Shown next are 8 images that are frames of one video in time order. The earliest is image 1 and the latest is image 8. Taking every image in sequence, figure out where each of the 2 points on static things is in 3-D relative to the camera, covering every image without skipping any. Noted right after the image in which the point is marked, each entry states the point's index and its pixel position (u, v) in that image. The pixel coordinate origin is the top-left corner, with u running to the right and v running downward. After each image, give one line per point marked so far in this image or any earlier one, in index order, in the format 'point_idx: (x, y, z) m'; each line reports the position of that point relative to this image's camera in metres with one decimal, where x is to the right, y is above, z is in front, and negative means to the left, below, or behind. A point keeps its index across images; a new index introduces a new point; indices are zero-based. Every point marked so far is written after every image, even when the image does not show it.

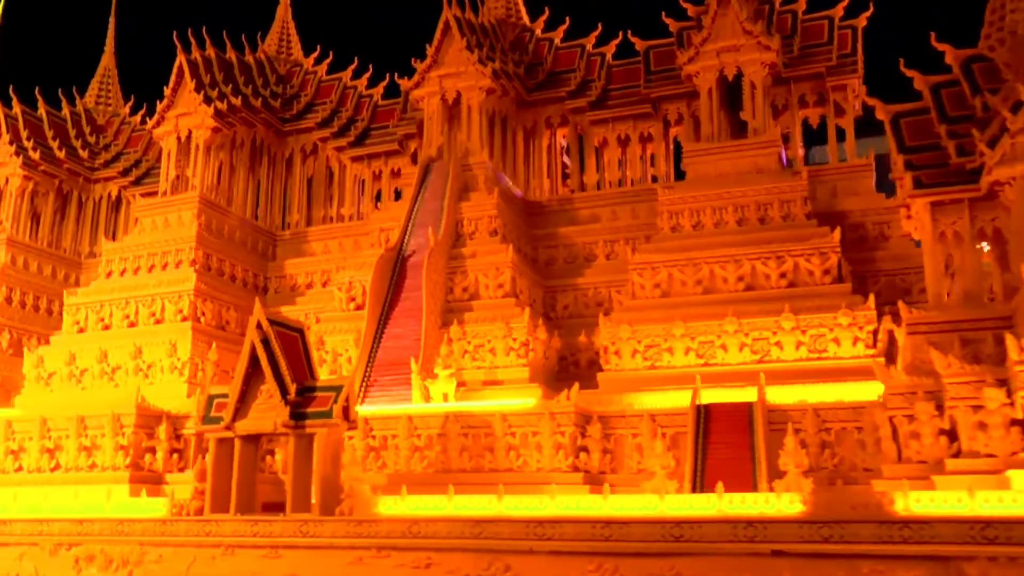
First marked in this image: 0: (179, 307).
0: (-4.3, -0.2, +12.6) m
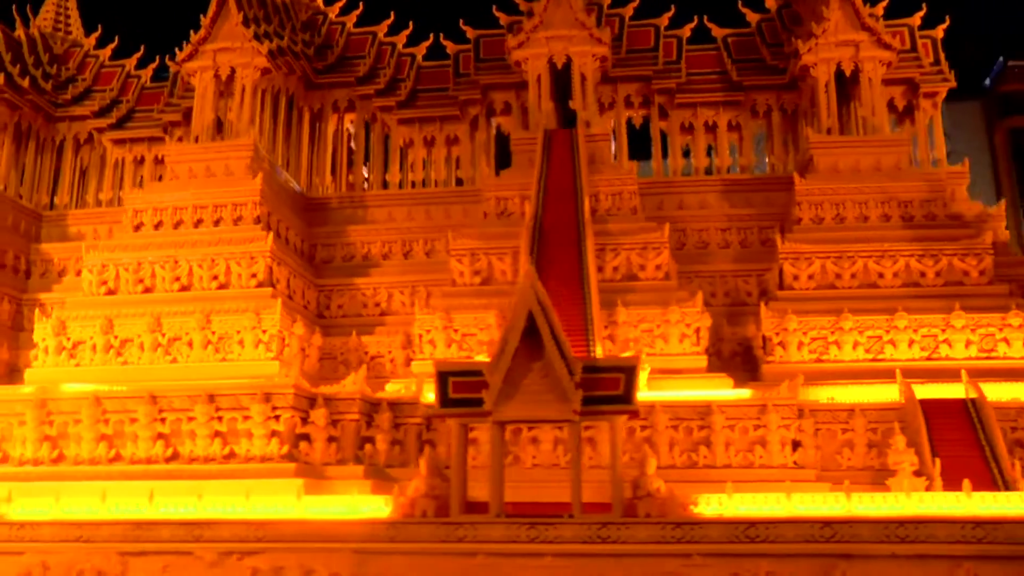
0: (-2.8, +0.2, +10.7) m
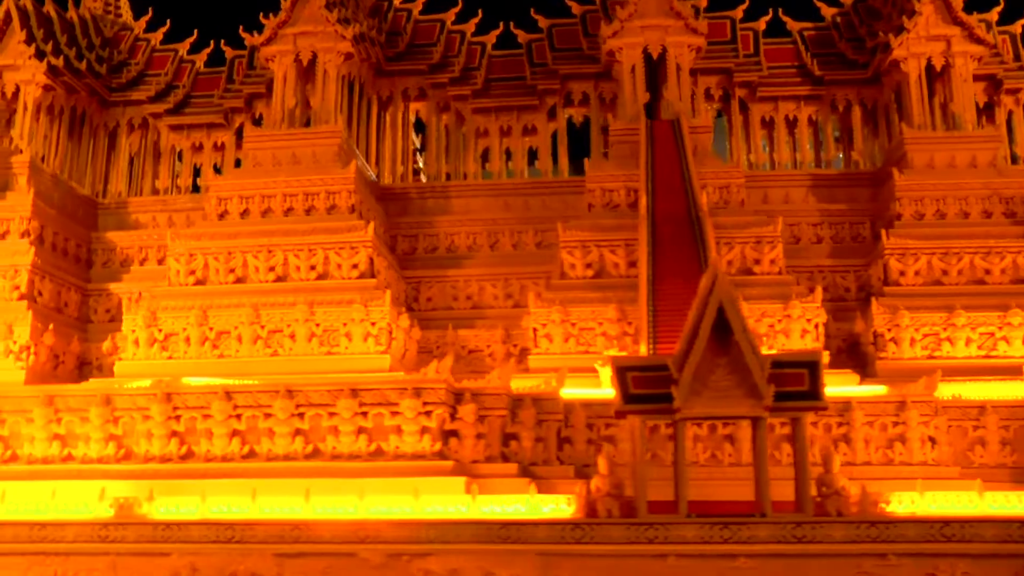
0: (-1.7, +0.3, +10.3) m
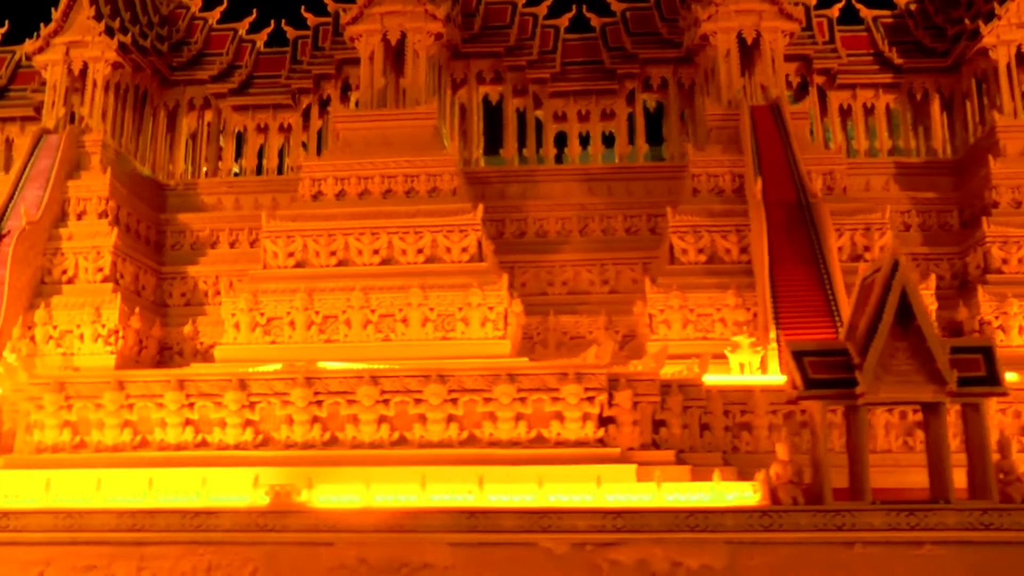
0: (-0.5, +0.4, +10.1) m
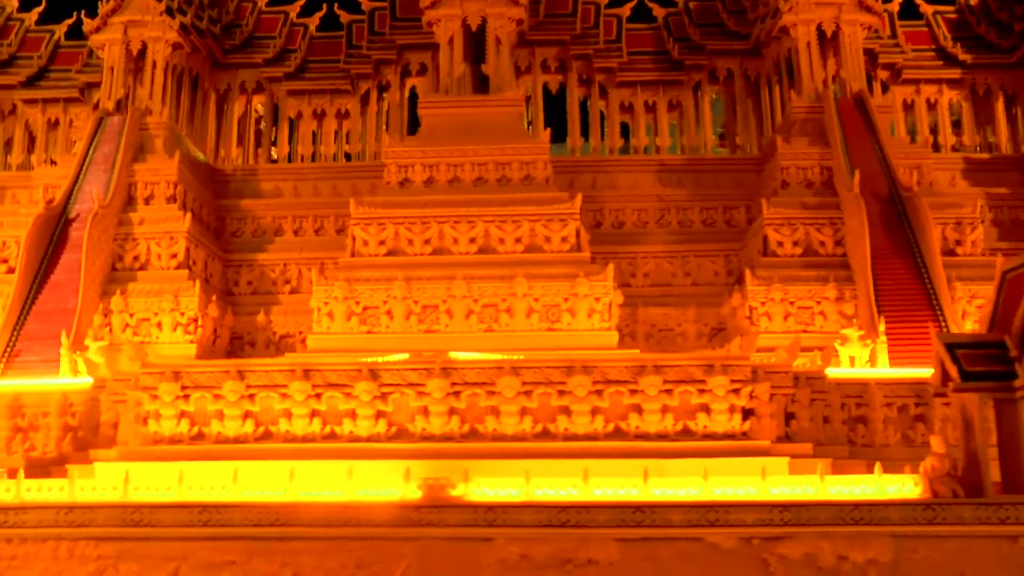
0: (+0.4, +0.5, +9.9) m
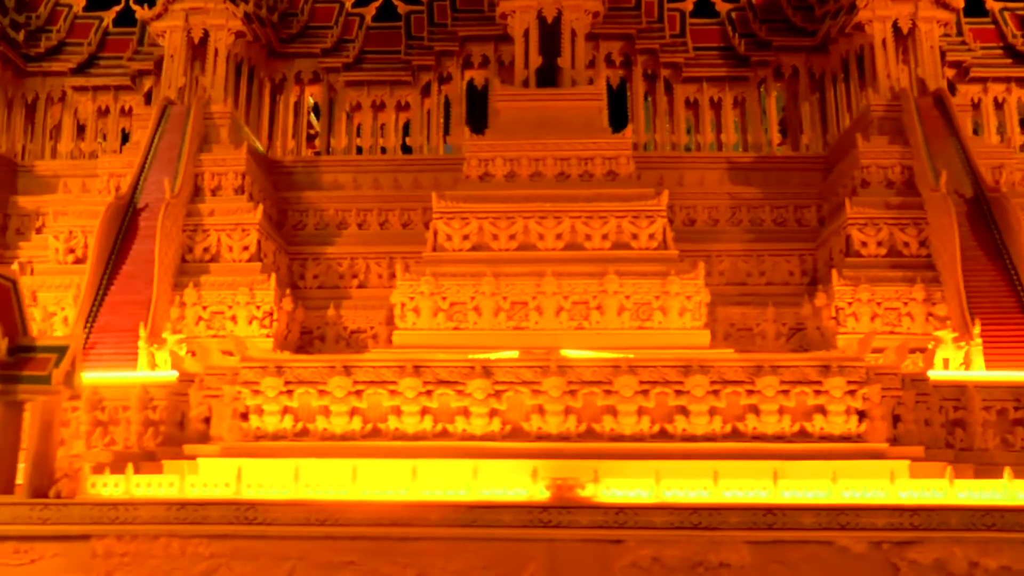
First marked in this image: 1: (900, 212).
0: (+1.3, +0.6, +9.8) m
1: (+4.1, +0.8, +10.2) m
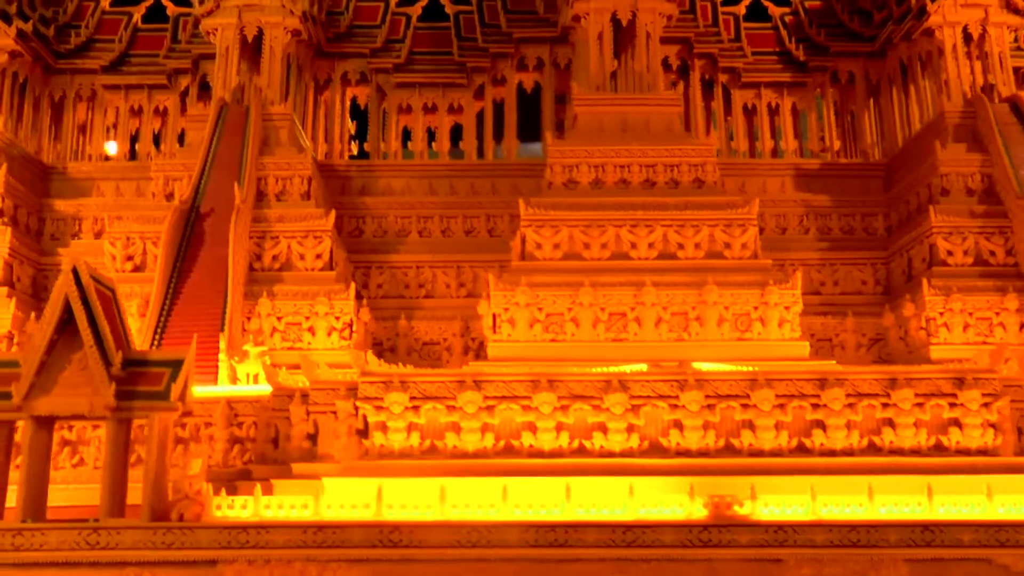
0: (+2.2, +0.5, +9.7) m
1: (+4.9, +0.7, +10.2) m
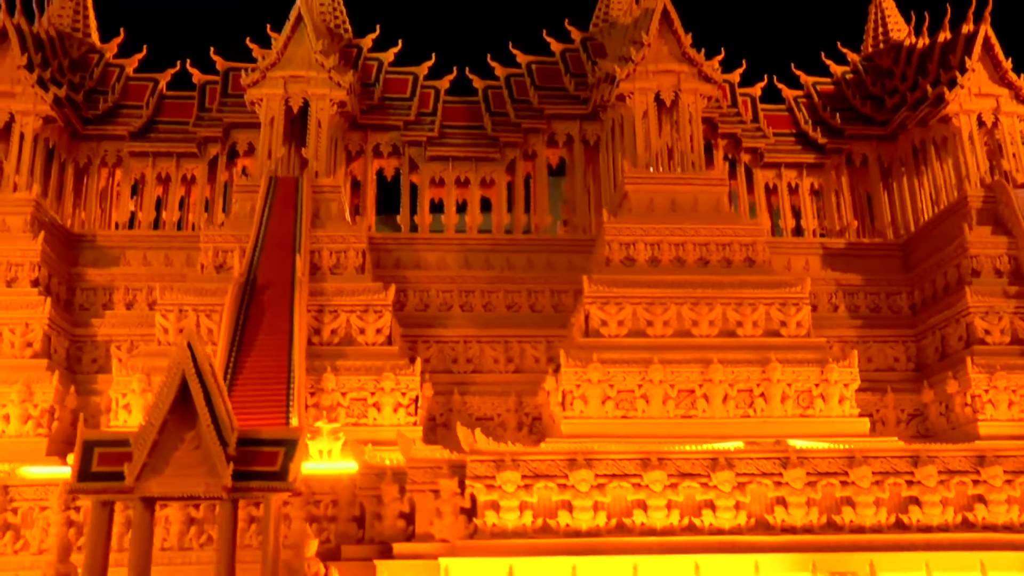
0: (+2.9, -0.3, +10.0) m
1: (+5.5, -0.2, +10.7) m
